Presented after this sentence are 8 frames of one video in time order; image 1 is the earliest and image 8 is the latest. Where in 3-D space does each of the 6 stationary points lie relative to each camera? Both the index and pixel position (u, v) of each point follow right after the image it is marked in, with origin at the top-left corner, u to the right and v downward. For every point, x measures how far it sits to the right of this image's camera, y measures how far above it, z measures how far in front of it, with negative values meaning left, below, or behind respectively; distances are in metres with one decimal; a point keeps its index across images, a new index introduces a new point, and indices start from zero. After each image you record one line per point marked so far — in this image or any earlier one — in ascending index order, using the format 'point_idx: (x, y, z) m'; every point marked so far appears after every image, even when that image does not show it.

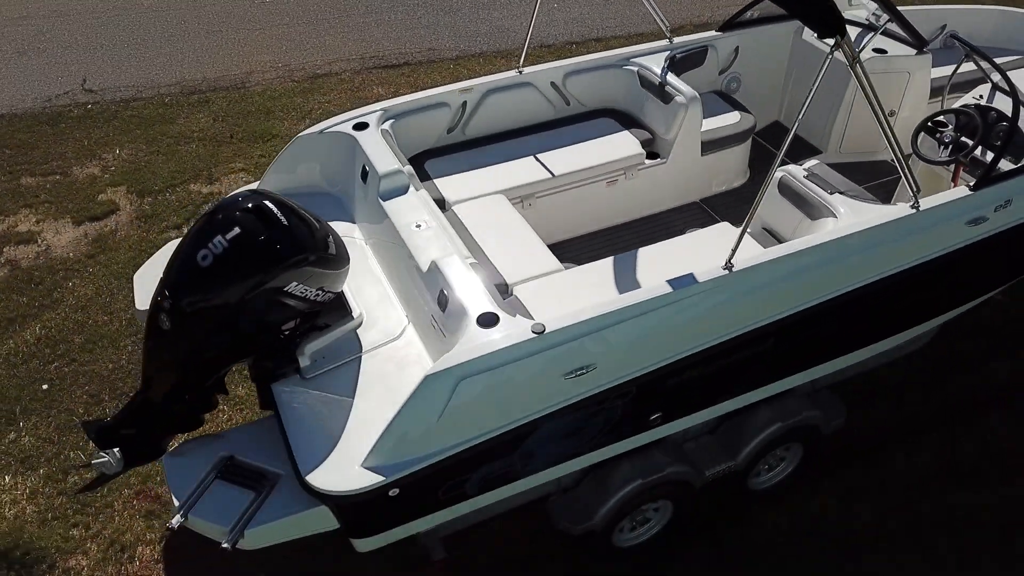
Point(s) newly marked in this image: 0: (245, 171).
0: (-1.7, +0.7, +5.0) m
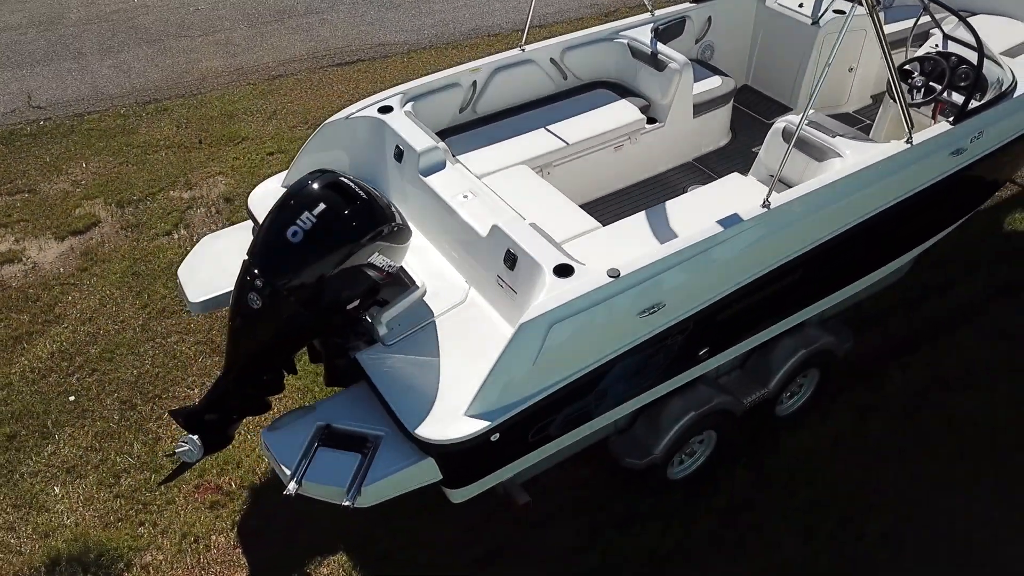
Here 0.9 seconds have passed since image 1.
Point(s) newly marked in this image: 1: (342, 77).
0: (-1.8, +0.7, +5.0) m
1: (-1.3, +1.6, +6.1) m
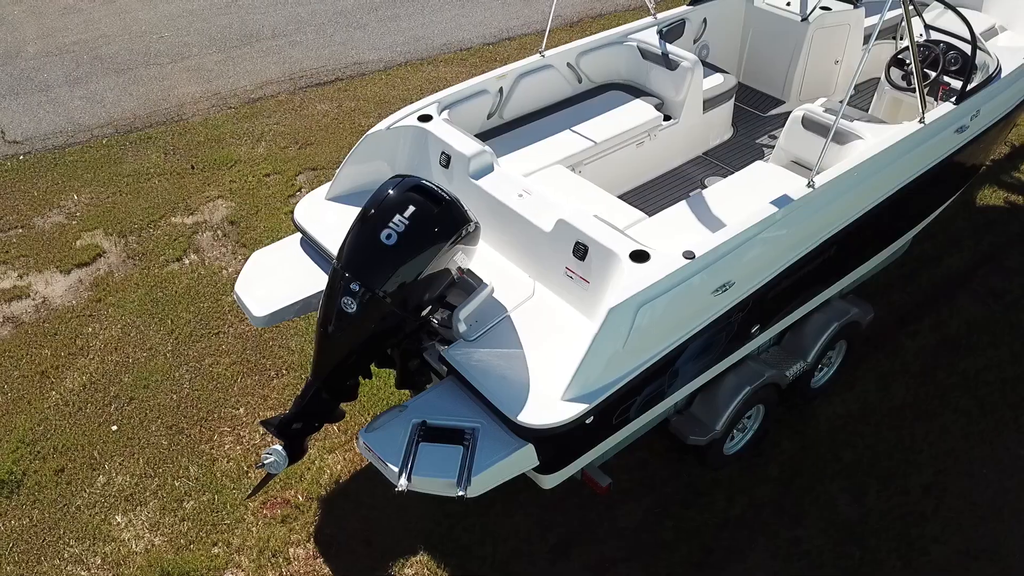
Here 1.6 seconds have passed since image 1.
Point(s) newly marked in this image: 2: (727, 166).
0: (-1.8, +0.6, +5.0) m
1: (-1.4, +1.5, +6.1) m
2: (+1.1, +0.6, +3.9) m
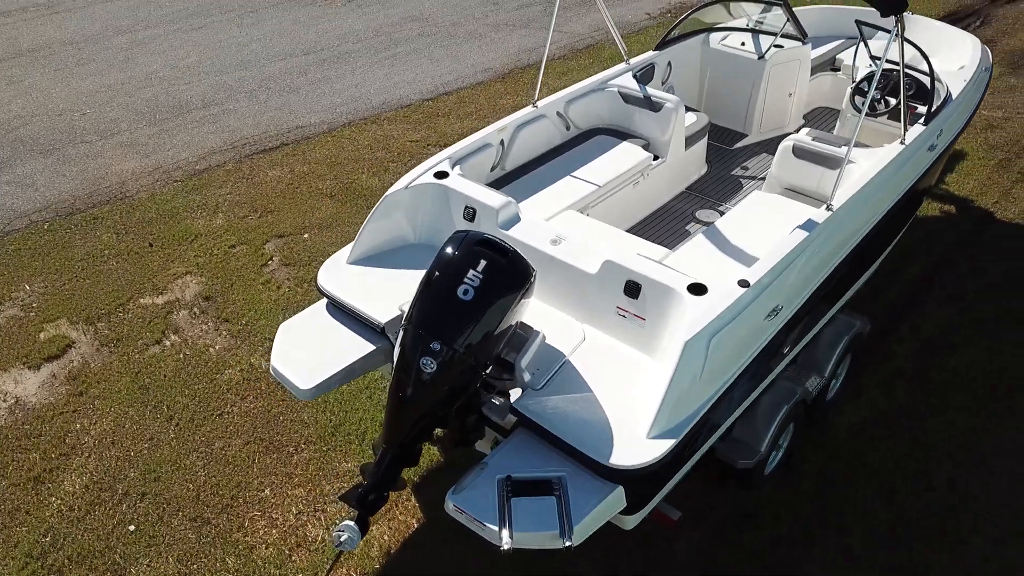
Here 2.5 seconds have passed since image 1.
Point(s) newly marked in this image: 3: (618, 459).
0: (-1.9, +0.1, +4.8) m
1: (-1.8, +0.9, +6.0) m
2: (+1.0, +0.5, +4.1) m
3: (+0.3, -0.5, +2.4) m
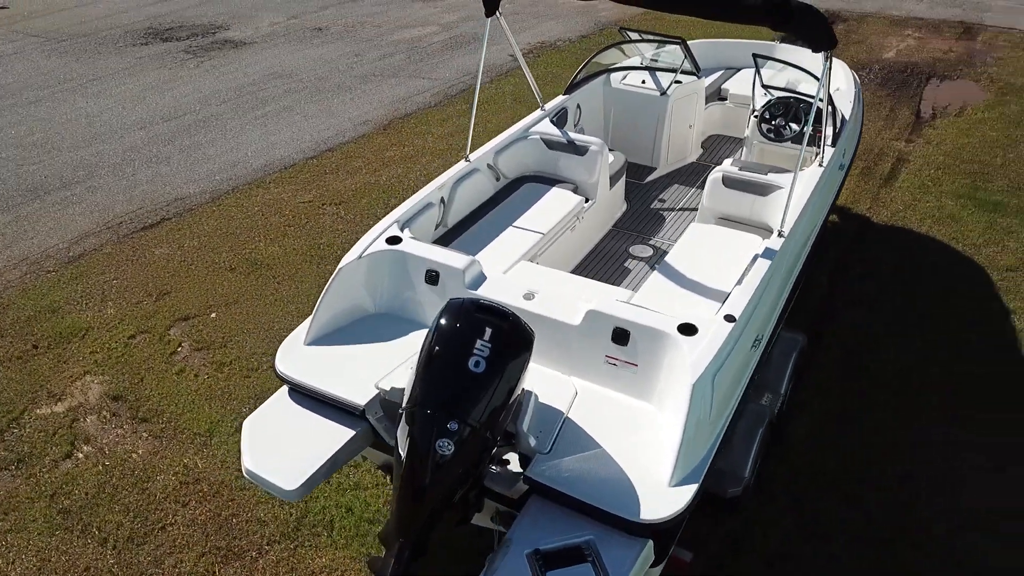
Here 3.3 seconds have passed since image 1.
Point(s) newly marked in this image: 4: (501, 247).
0: (-2.3, -0.5, +4.3) m
1: (-2.5, +0.3, +5.6) m
2: (+0.7, +0.3, +4.2) m
3: (+0.4, -0.7, +2.3) m
4: (0.0, +0.2, +3.5) m
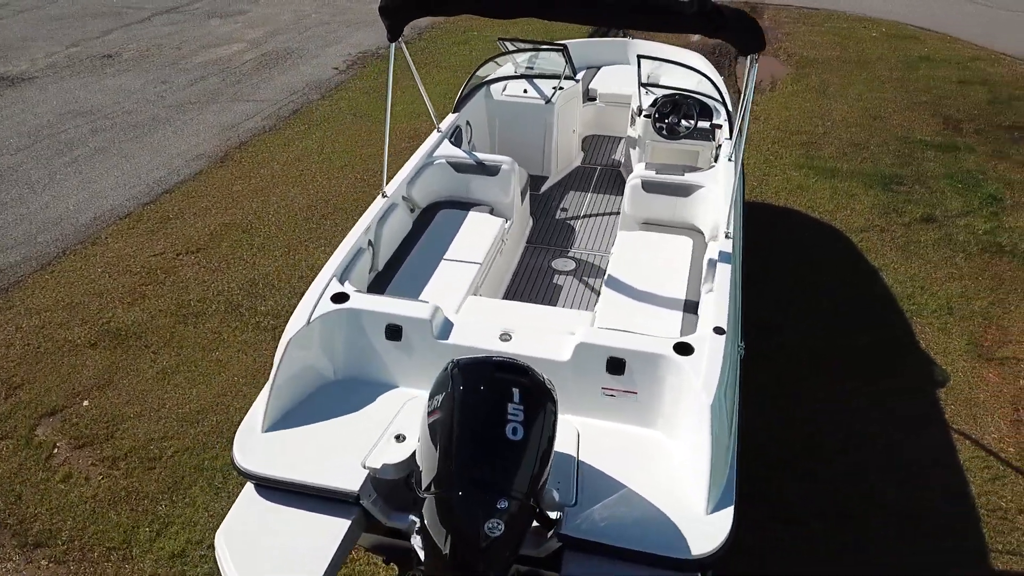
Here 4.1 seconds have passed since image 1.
0: (-2.5, -0.9, +3.6) m
1: (-3.1, -0.2, +4.7) m
2: (+0.2, +0.2, +4.1) m
3: (+0.5, -0.7, +2.3) m
4: (-0.3, 0.0, +3.3) m
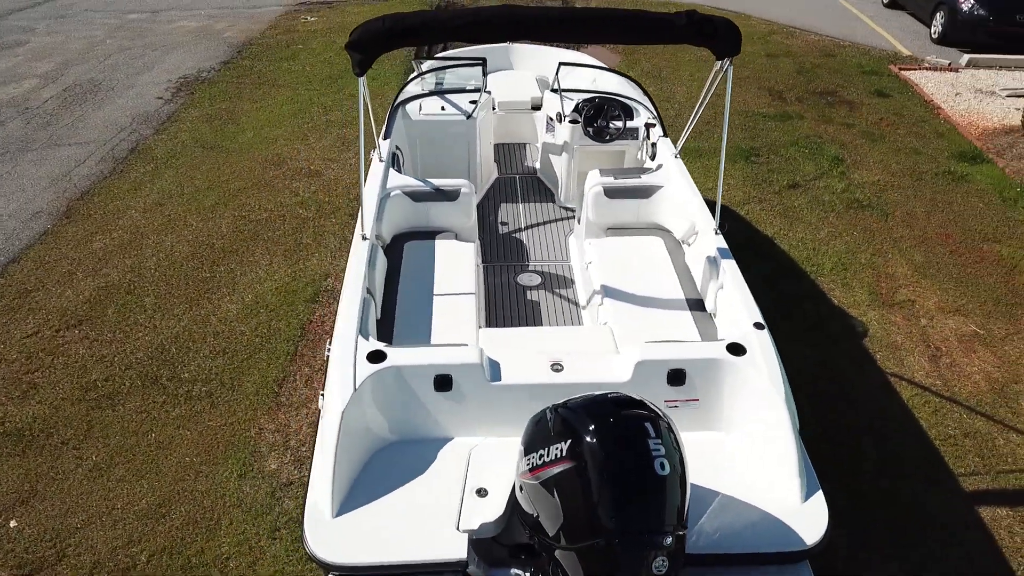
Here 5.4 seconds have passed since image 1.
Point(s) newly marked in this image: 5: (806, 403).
0: (-2.3, -1.4, +2.9) m
1: (-3.3, -0.8, +3.9) m
2: (0.0, +0.1, +4.1) m
3: (+0.9, -0.7, +2.4) m
4: (-0.2, -0.1, +3.1) m
5: (+1.5, -0.6, +4.1) m
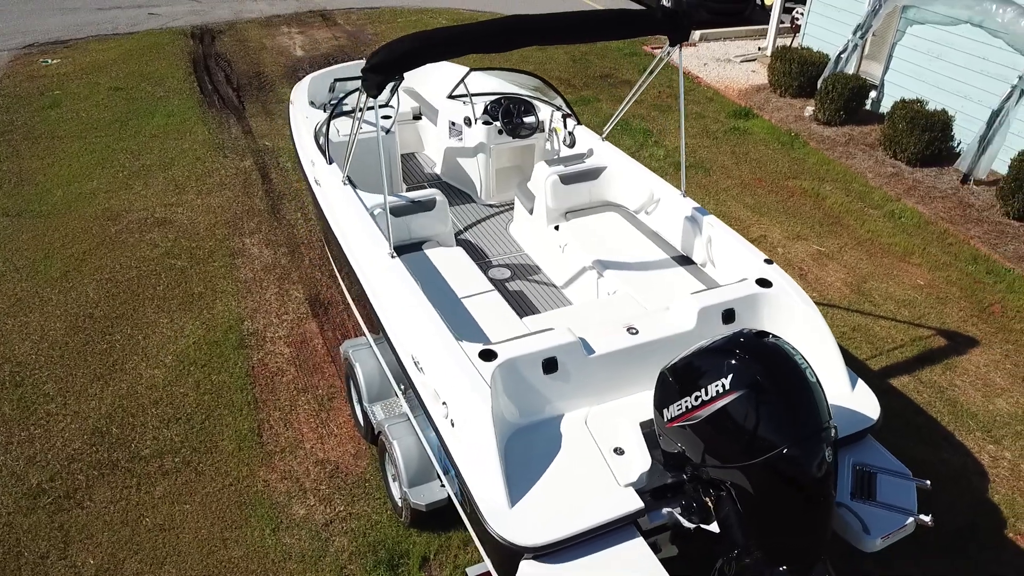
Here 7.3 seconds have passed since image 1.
0: (-1.7, -1.8, +2.5) m
1: (-3.0, -1.4, +3.1) m
2: (-0.2, +0.1, +4.3) m
3: (+1.3, -0.5, +3.0) m
4: (-0.1, -0.1, +3.3) m
5: (+1.3, -0.3, +4.8) m
